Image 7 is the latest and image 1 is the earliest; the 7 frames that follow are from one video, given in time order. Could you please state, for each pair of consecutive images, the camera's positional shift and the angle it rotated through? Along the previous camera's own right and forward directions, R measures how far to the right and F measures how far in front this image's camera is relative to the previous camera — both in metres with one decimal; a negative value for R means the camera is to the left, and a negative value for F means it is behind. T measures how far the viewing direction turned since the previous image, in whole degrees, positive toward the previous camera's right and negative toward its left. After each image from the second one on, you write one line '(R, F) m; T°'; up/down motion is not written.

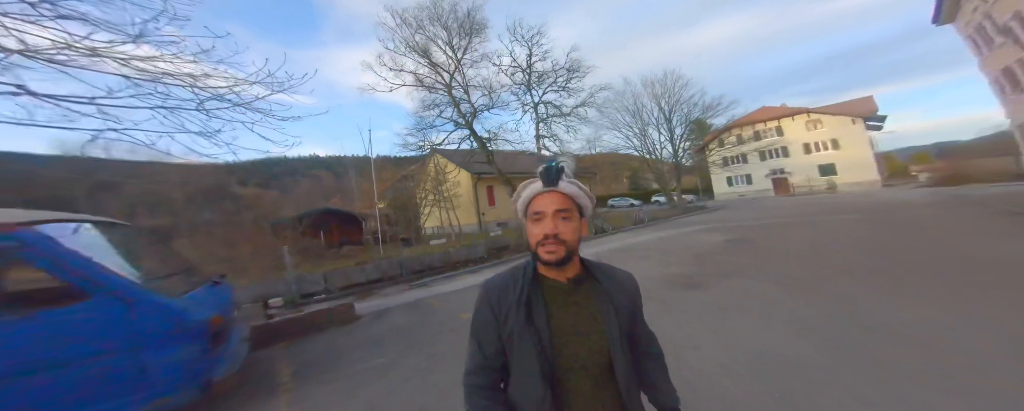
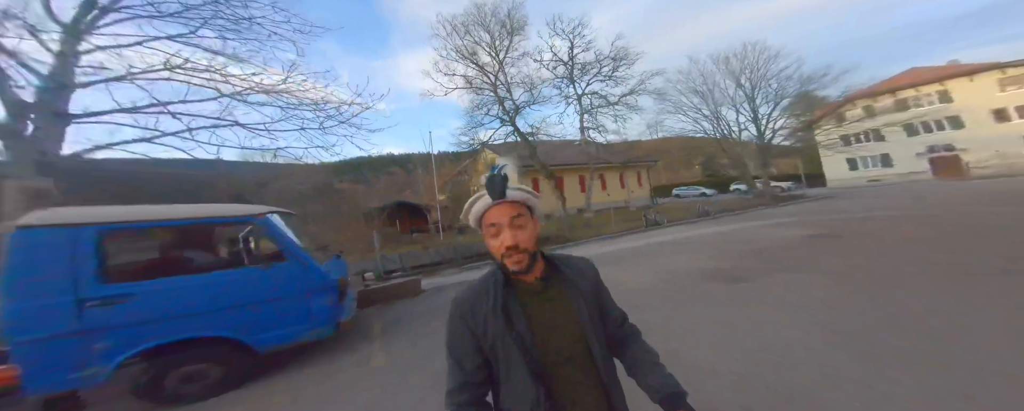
(+0.7, -0.8) m; -12°
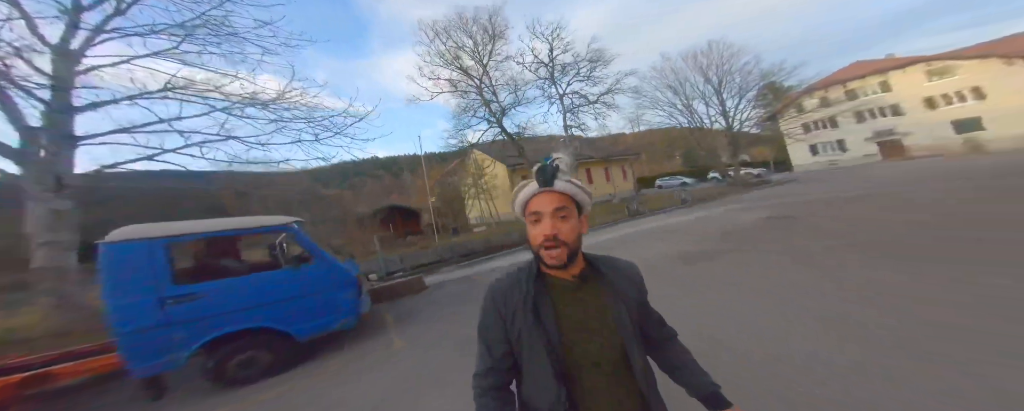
(-0.3, -0.6) m; +3°
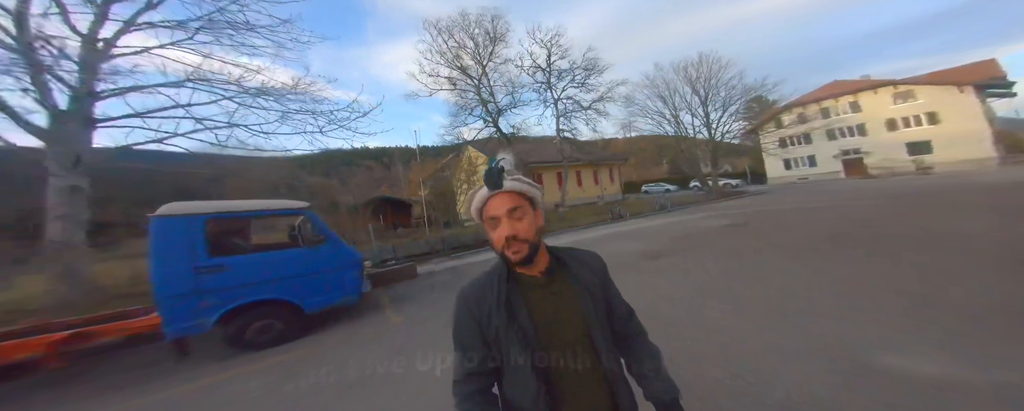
(-0.1, -0.7) m; +3°
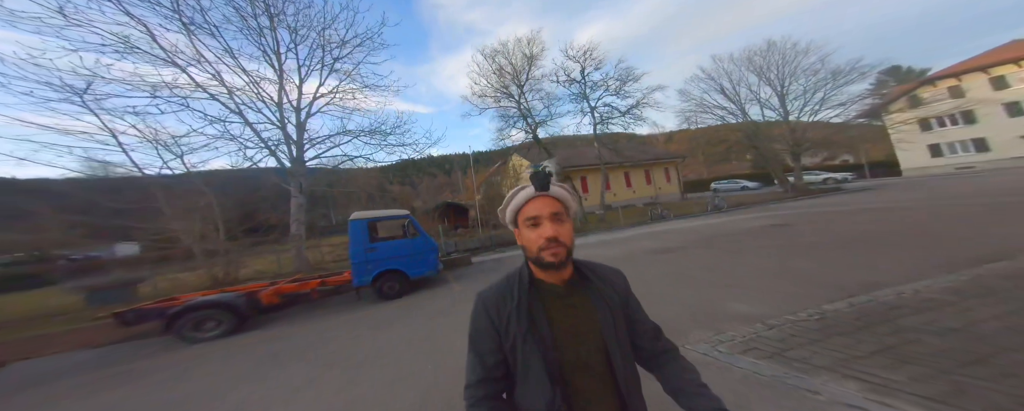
(+0.8, -2.4) m; -10°
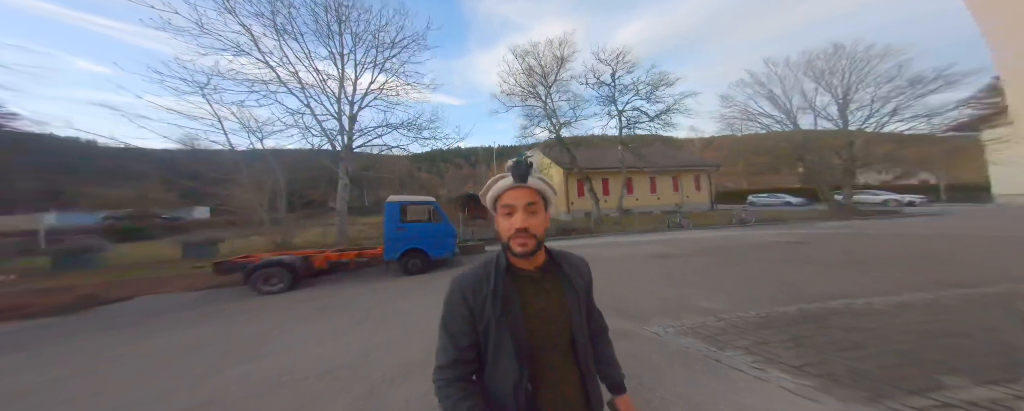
(+0.3, -0.9) m; -4°
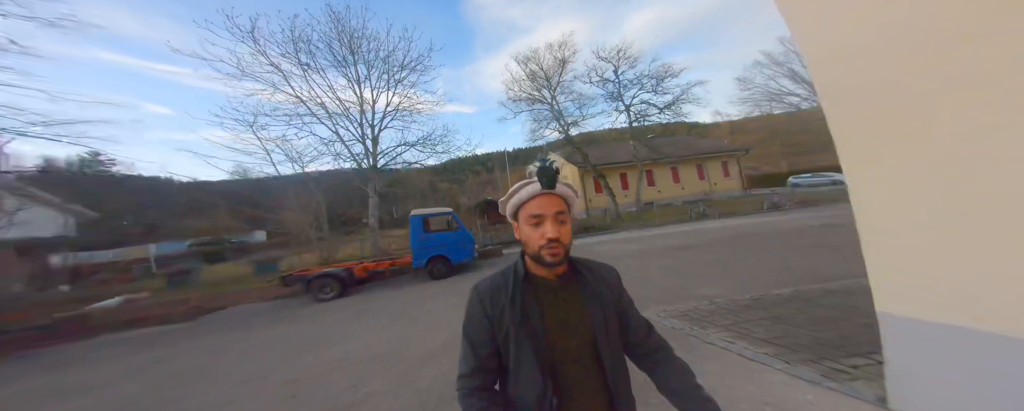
(+0.3, -0.5) m; -5°
